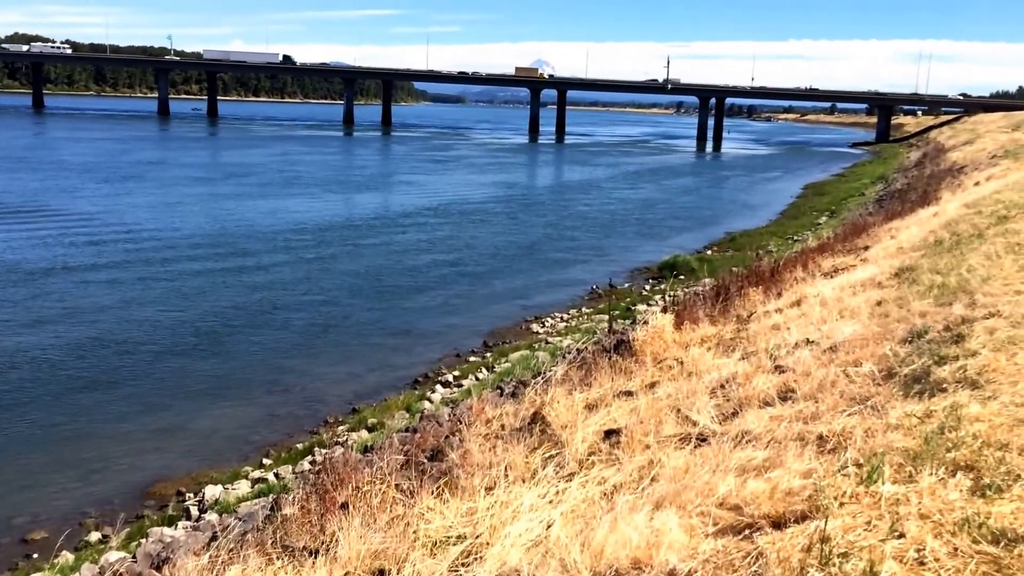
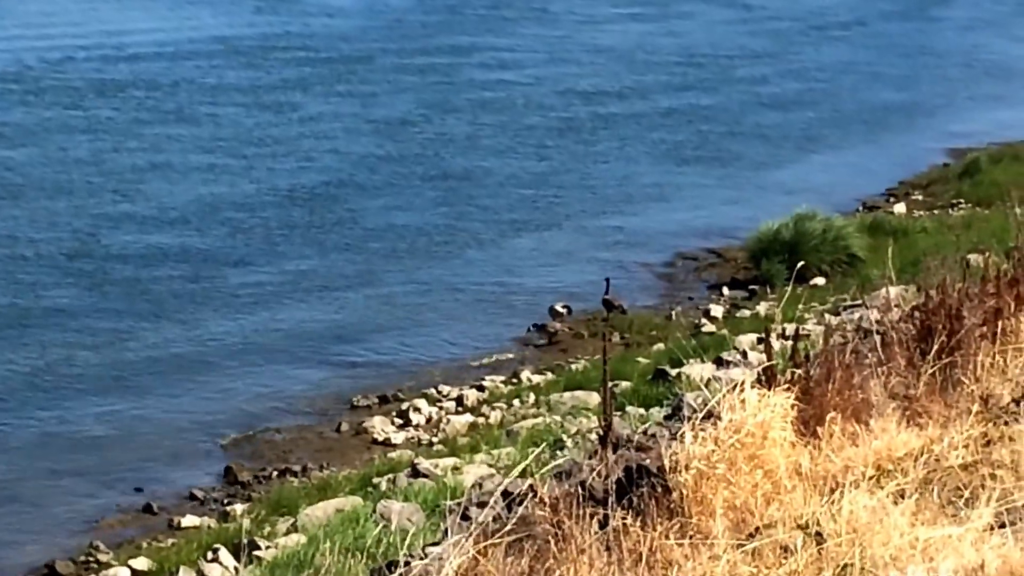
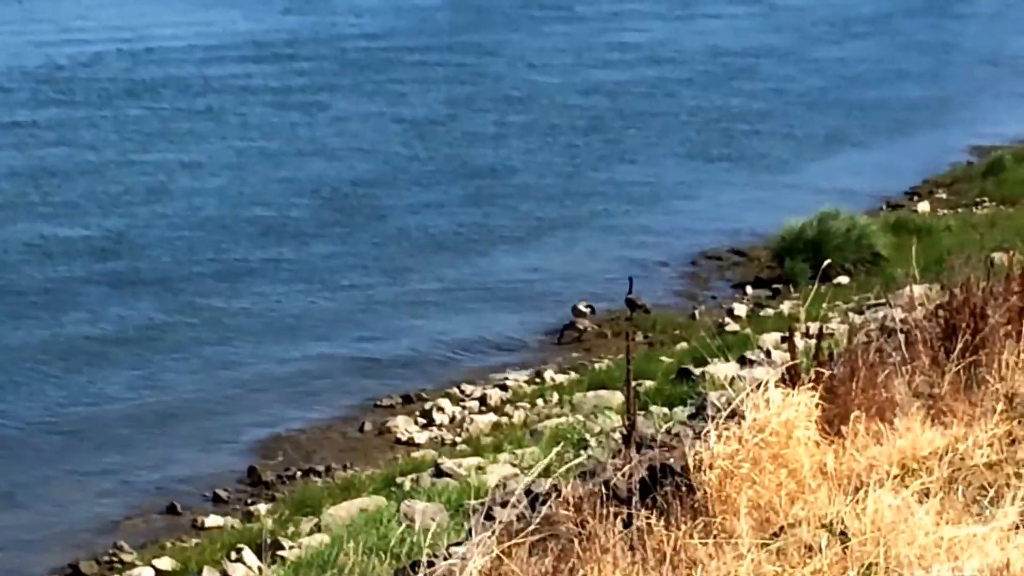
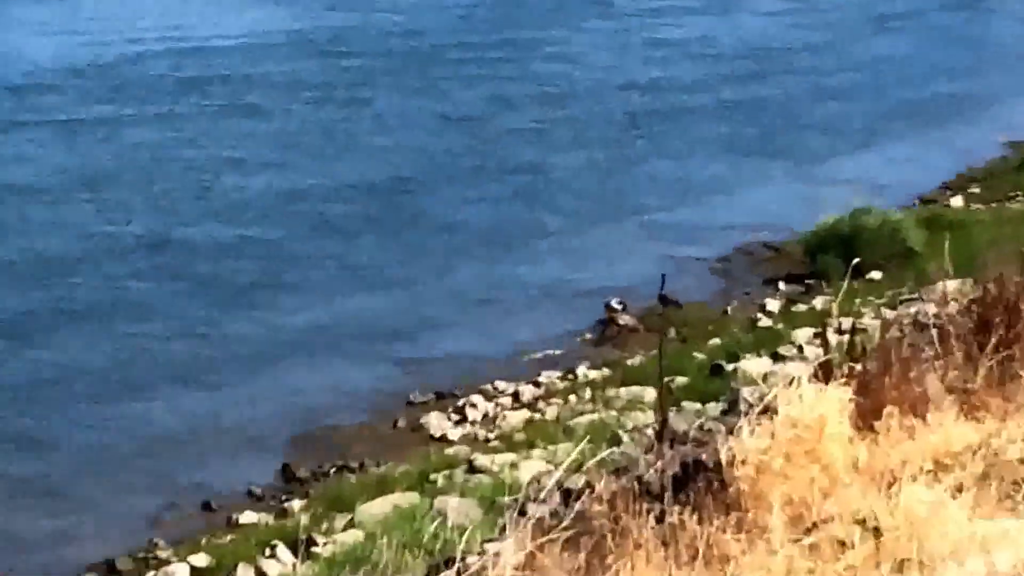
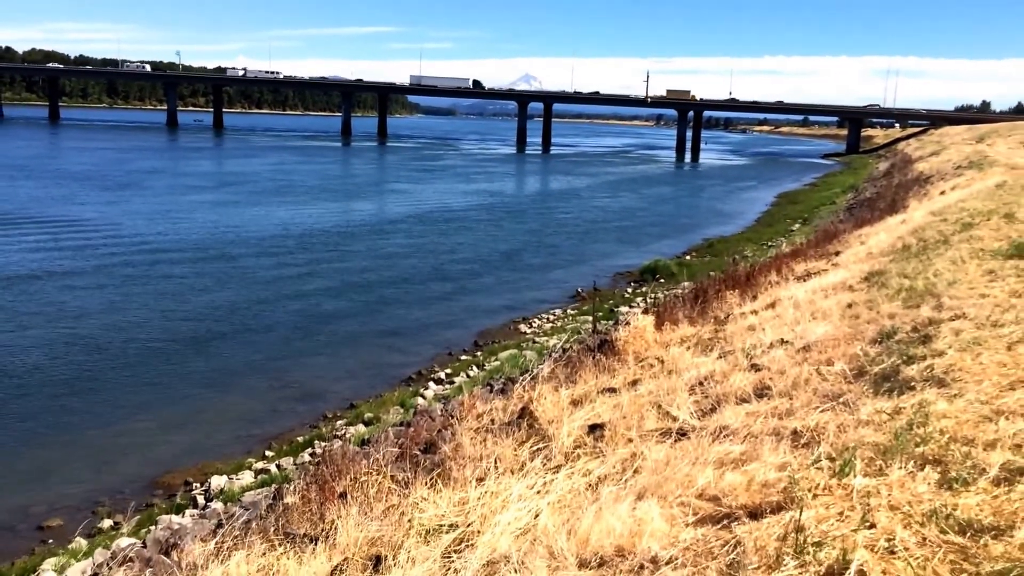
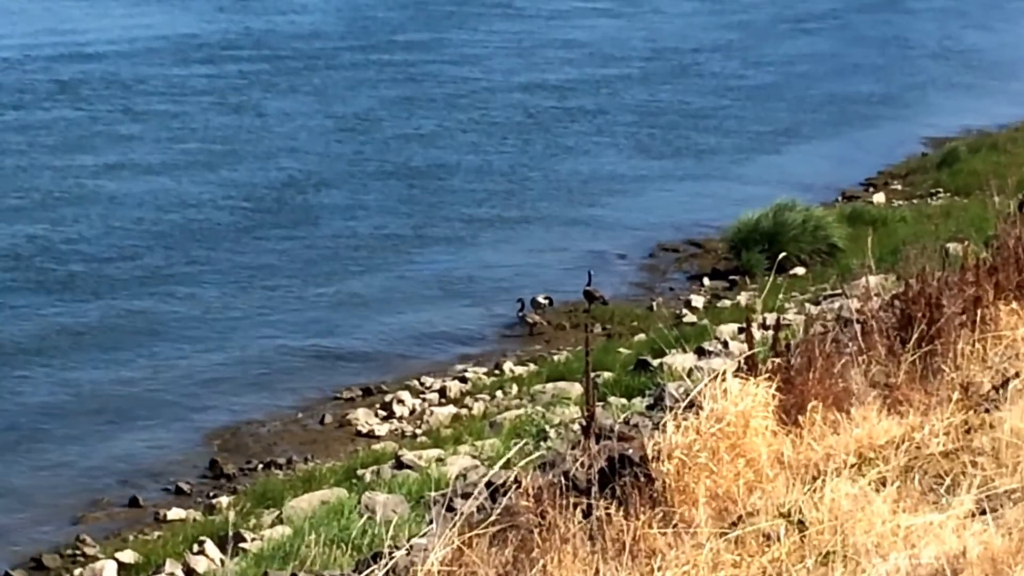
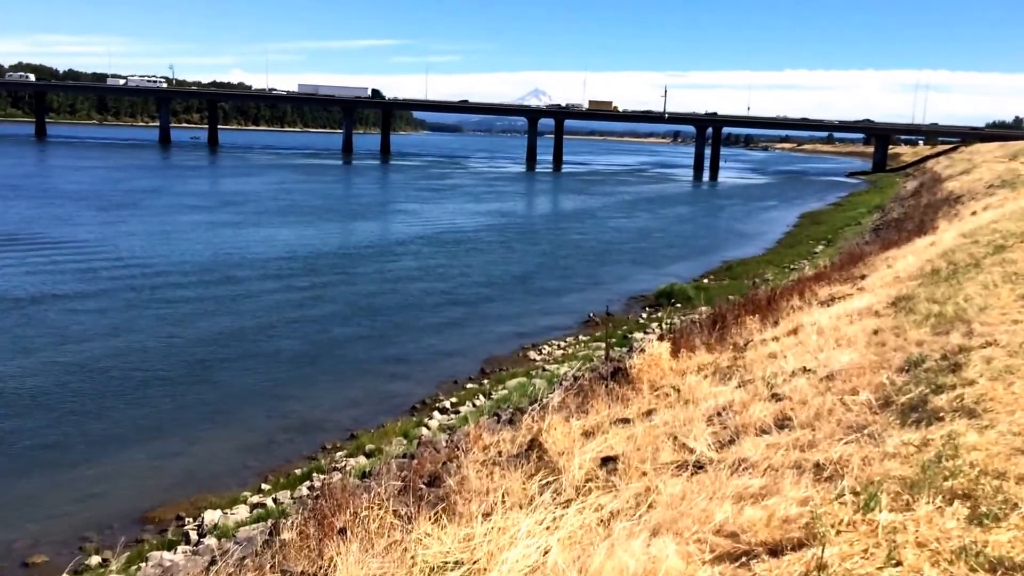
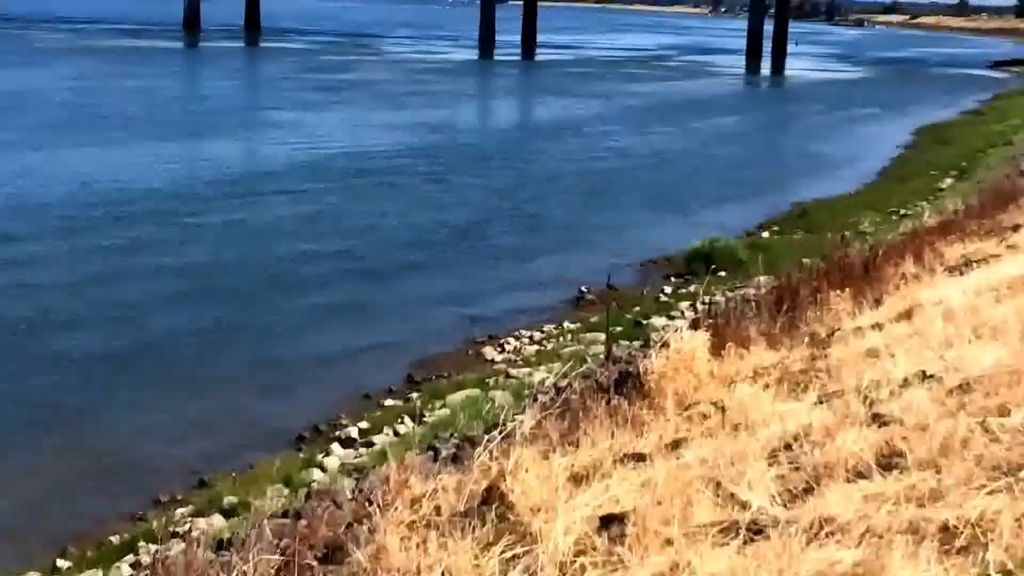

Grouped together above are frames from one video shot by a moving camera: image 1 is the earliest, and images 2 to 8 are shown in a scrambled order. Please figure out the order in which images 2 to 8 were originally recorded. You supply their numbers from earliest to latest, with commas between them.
7, 5, 8, 4, 3, 2, 6
